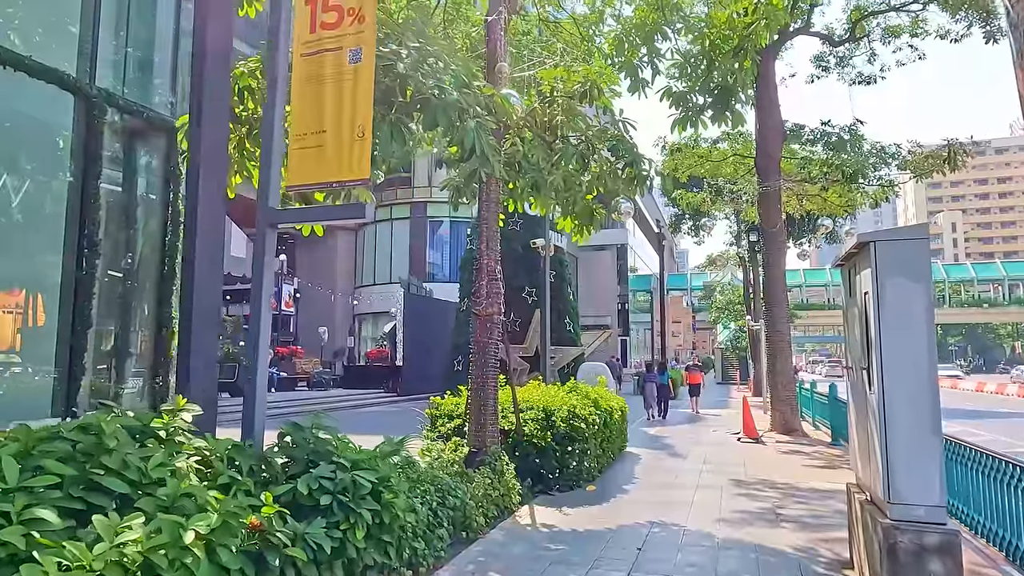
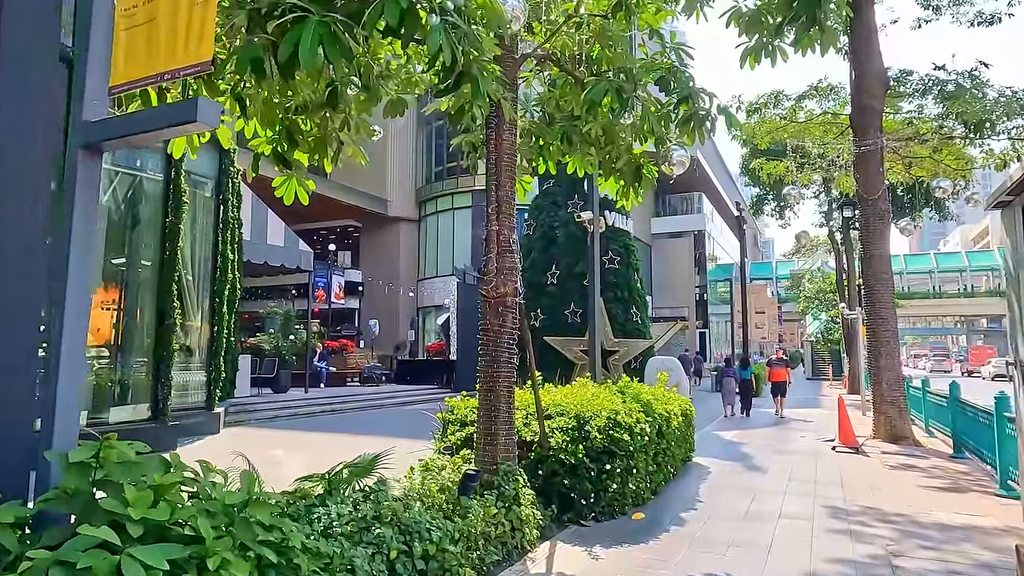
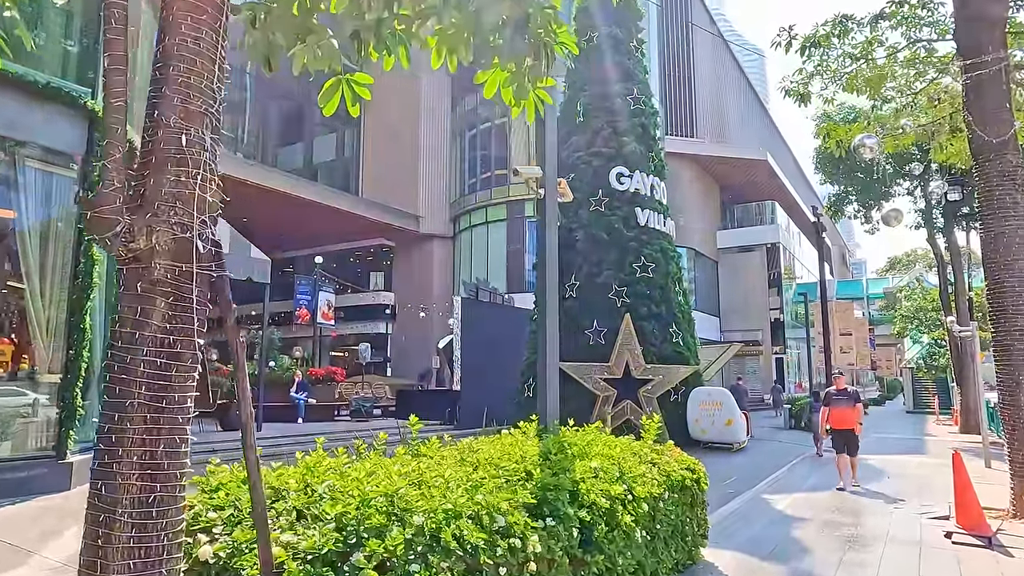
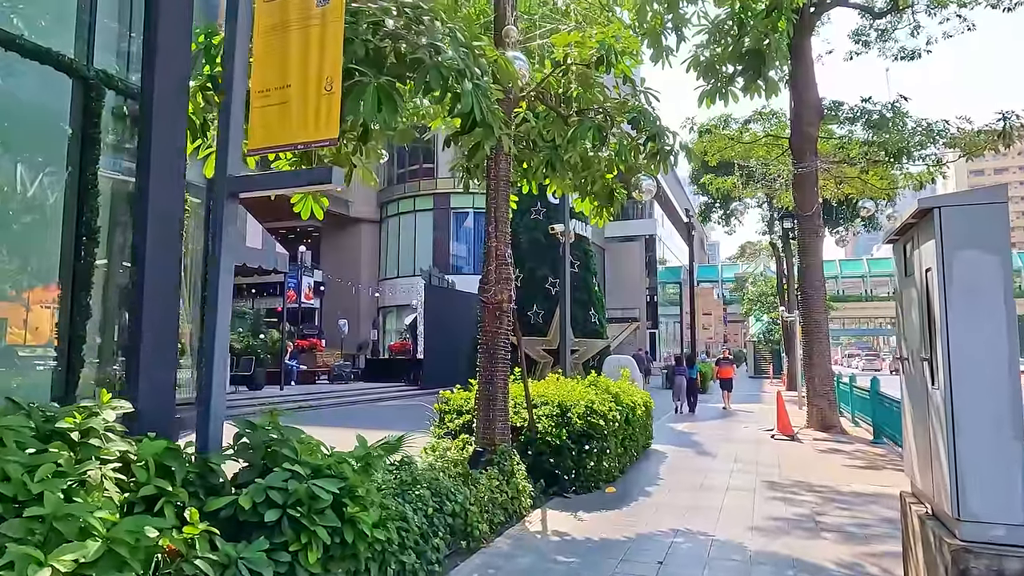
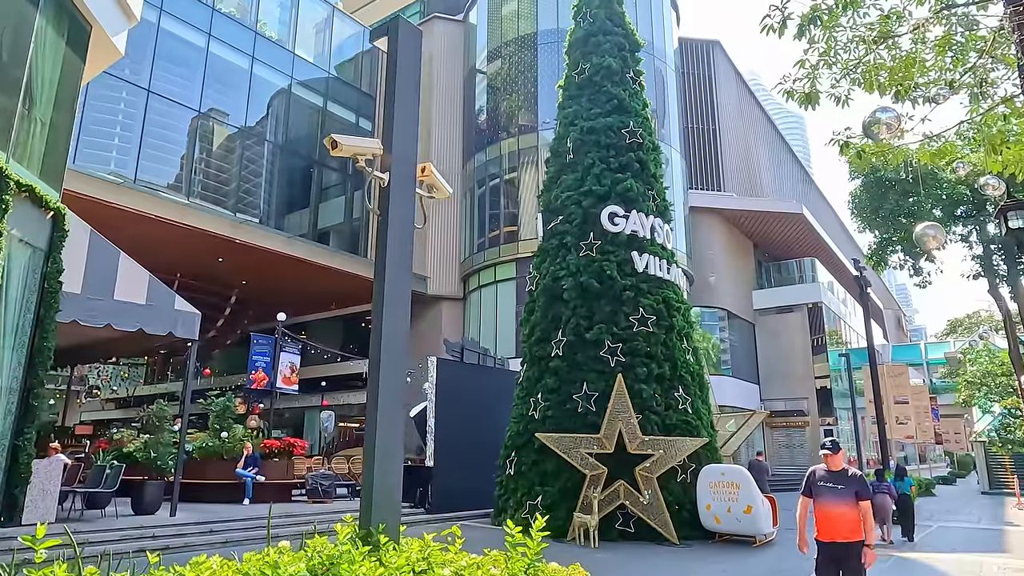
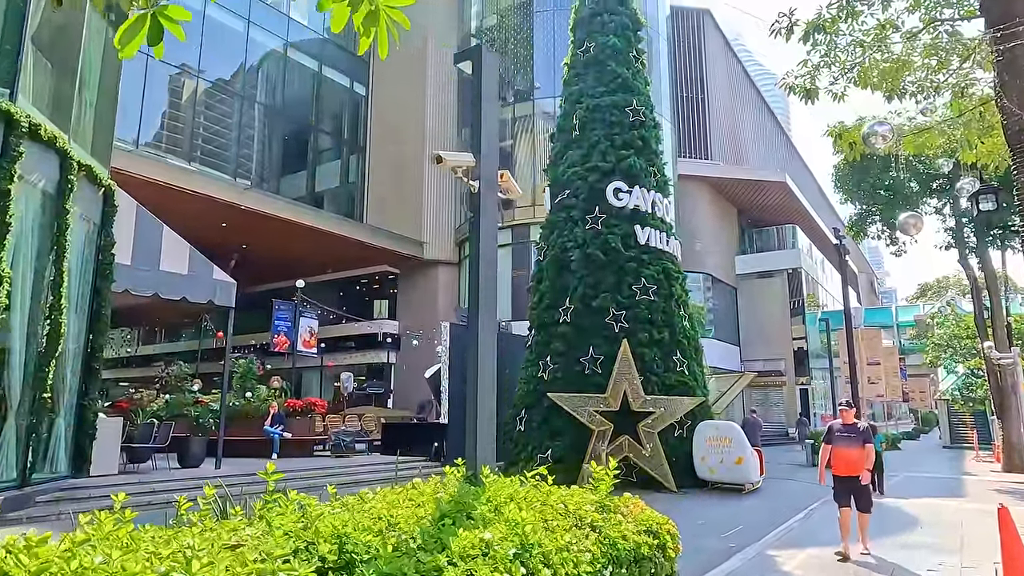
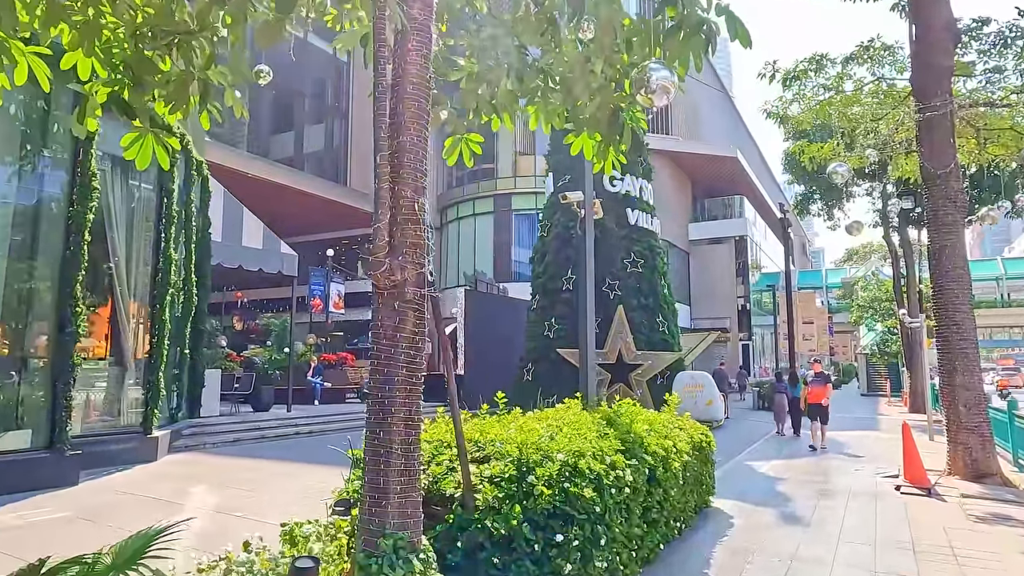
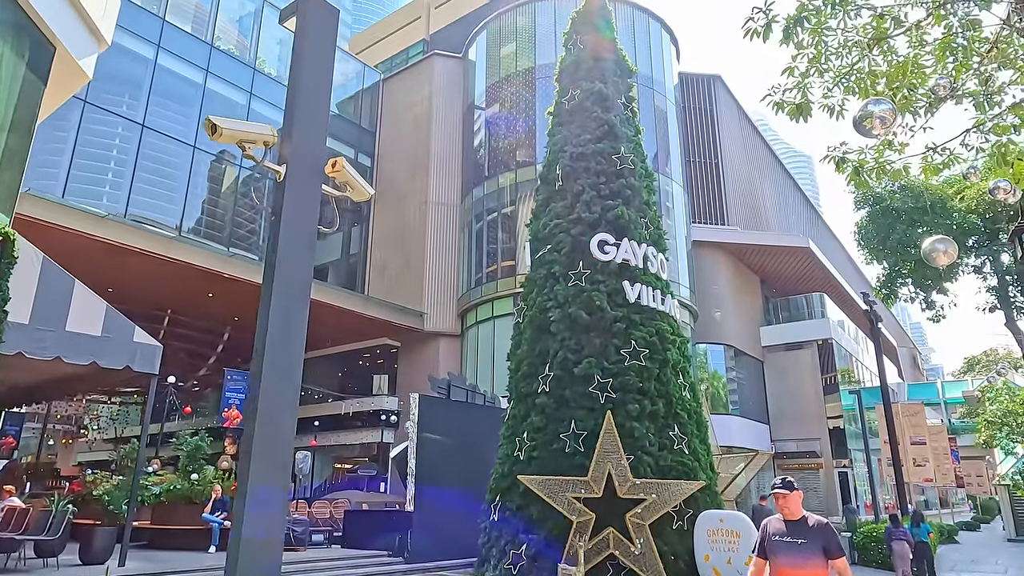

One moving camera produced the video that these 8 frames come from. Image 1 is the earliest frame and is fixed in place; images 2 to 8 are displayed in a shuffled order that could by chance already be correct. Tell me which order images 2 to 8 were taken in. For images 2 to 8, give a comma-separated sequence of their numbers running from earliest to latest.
4, 2, 7, 3, 6, 5, 8
